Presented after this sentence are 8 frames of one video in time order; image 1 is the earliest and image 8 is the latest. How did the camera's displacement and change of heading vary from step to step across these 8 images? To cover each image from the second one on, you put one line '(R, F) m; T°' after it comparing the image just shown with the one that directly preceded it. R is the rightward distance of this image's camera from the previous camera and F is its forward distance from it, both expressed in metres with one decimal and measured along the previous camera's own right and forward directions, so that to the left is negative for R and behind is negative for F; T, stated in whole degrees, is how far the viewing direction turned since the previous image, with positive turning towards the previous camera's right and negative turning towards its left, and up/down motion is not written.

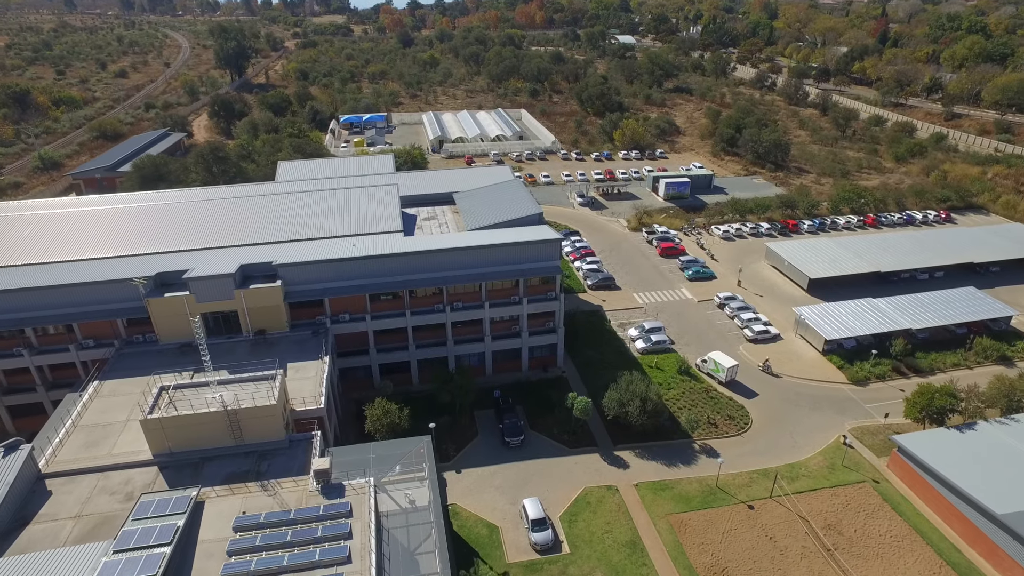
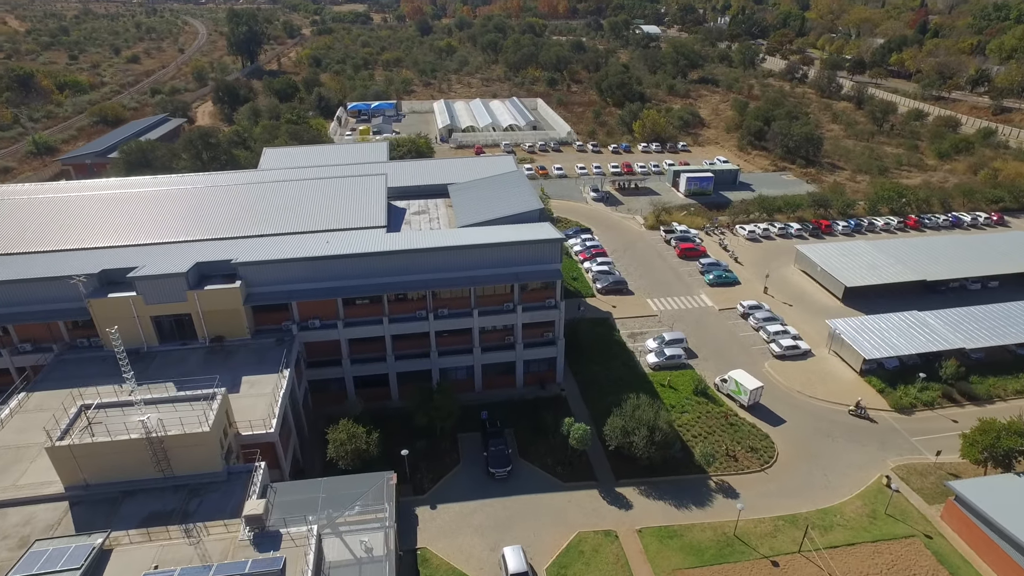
(+1.8, +5.7) m; -2°
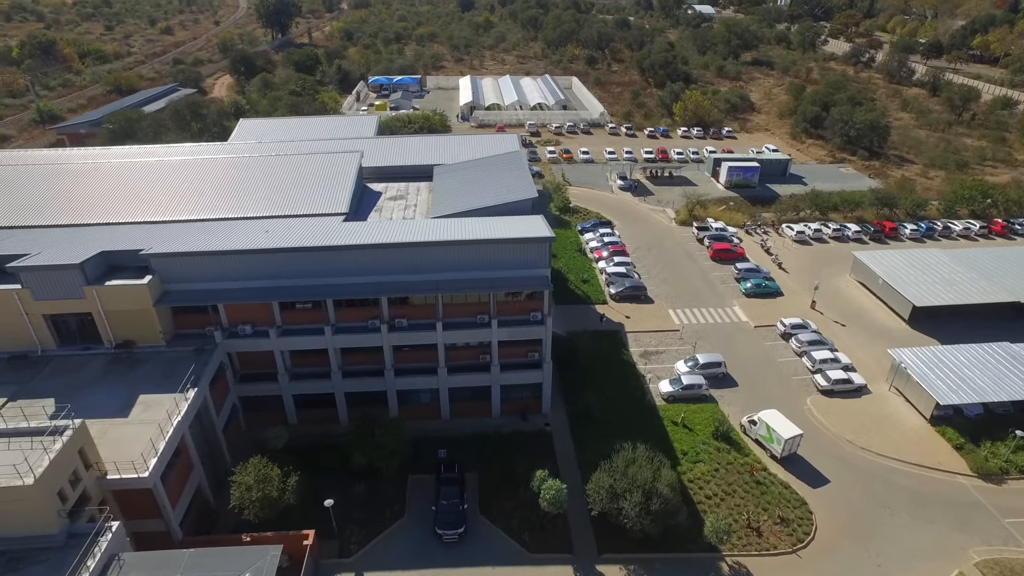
(+3.6, +8.3) m; -4°
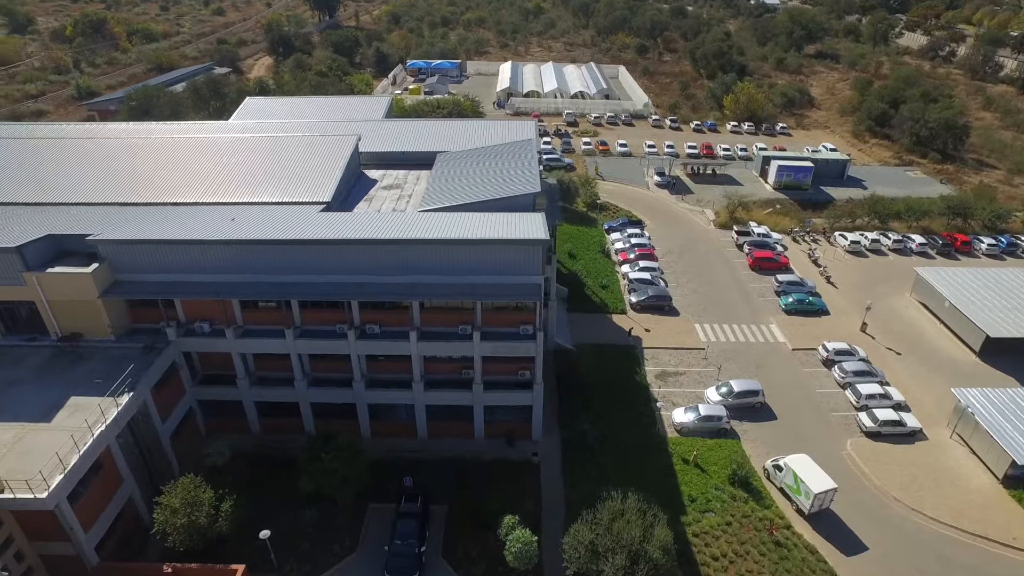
(+2.8, +4.6) m; -4°
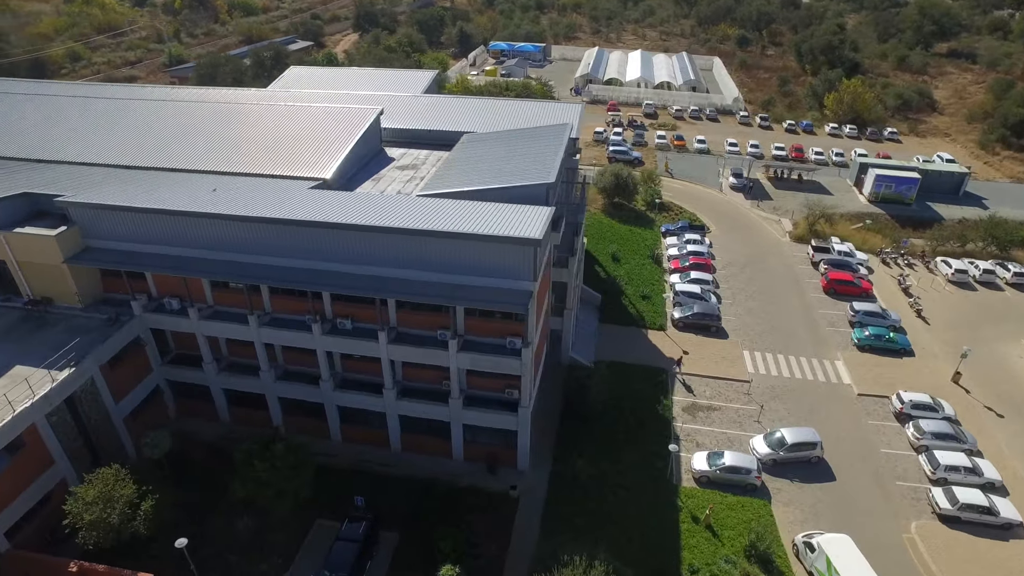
(+3.8, +4.6) m; -8°
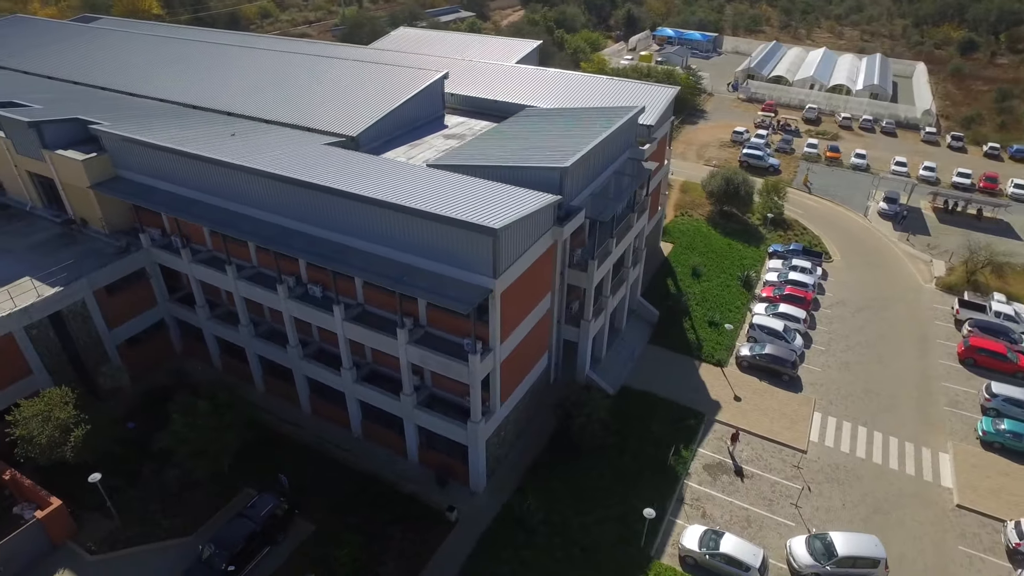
(+6.5, +4.7) m; -15°
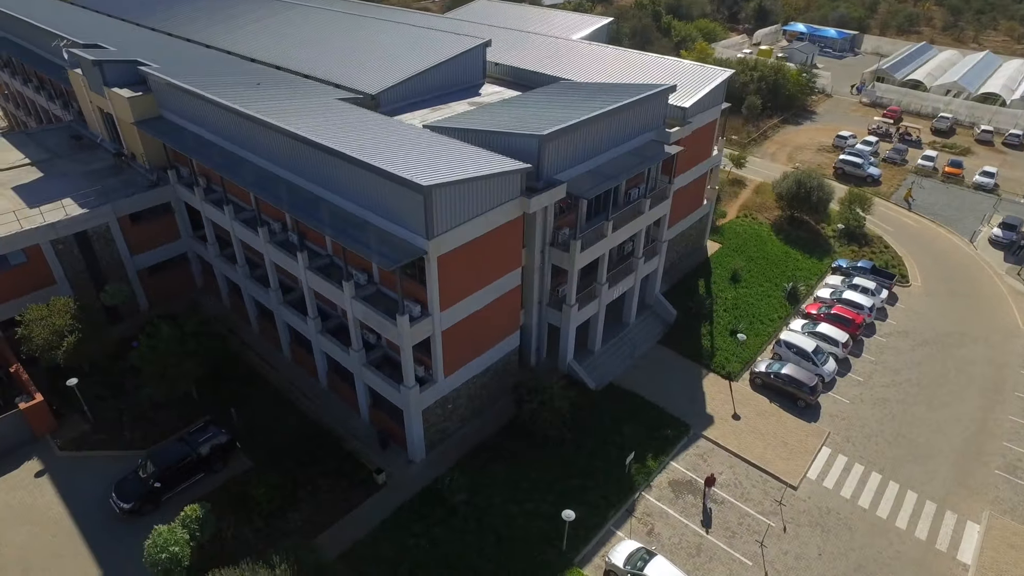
(+5.9, +1.7) m; -11°
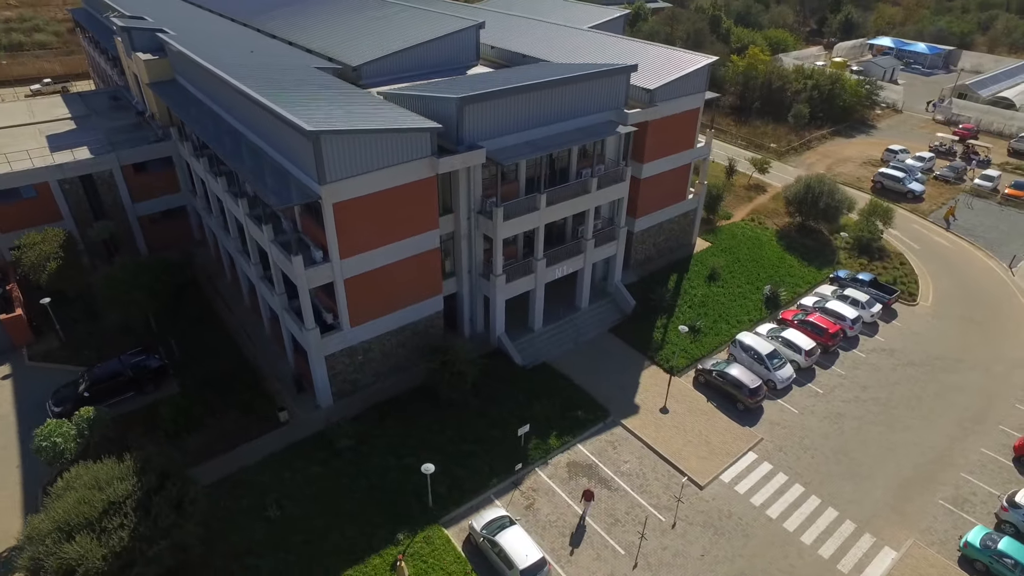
(+6.9, +0.4) m; -9°
